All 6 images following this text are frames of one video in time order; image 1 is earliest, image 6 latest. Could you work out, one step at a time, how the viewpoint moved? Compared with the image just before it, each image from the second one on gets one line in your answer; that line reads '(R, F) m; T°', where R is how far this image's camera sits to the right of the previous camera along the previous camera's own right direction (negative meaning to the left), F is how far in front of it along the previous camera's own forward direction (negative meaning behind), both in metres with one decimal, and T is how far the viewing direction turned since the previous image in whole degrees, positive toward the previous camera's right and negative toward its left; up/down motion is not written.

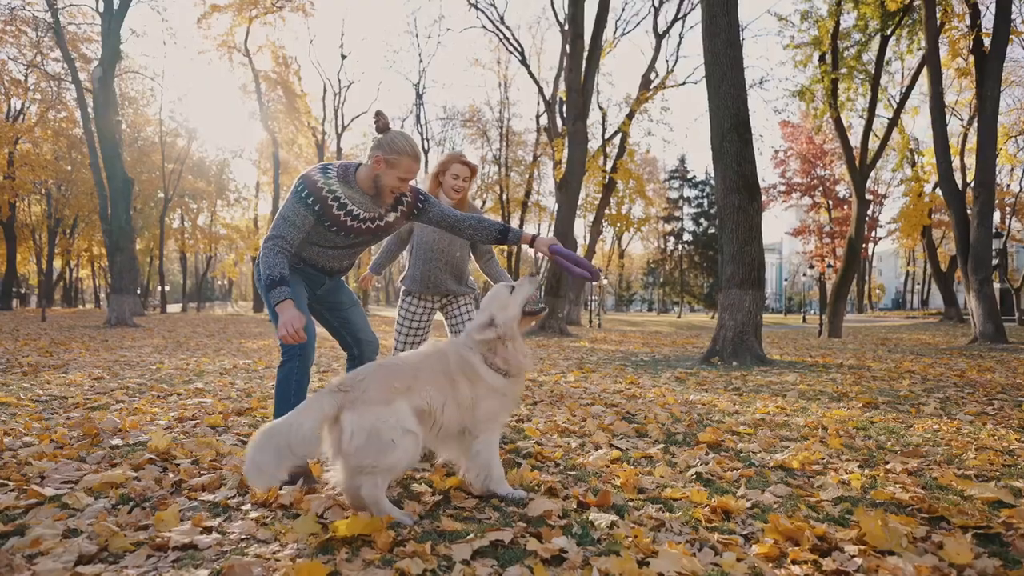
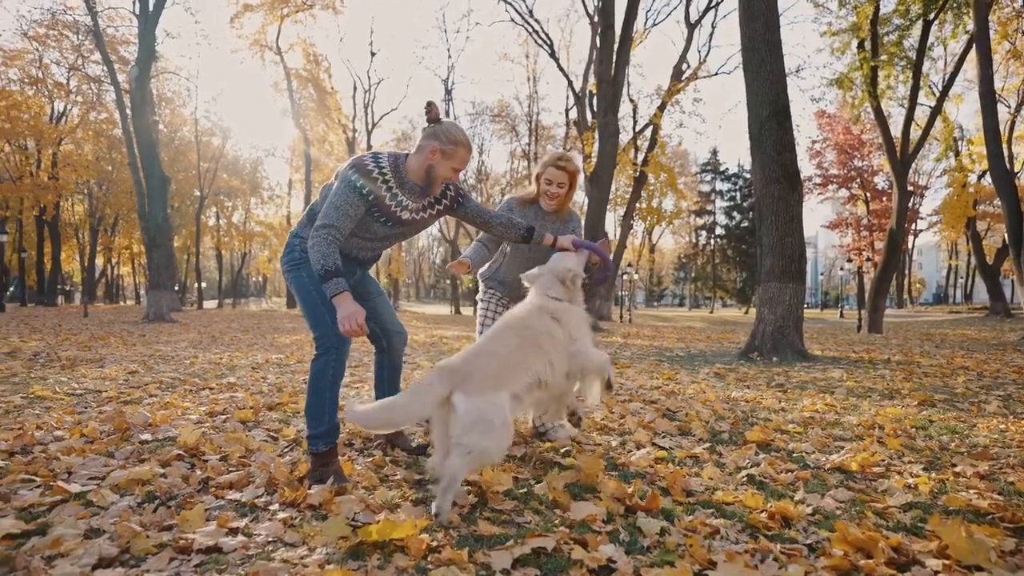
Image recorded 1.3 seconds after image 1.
(-0.1, +0.2) m; -3°
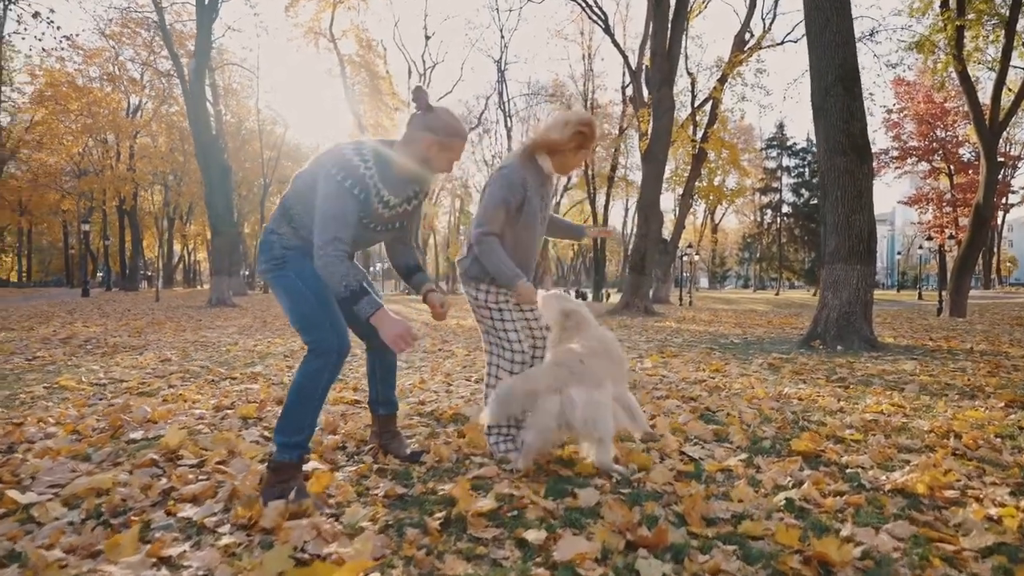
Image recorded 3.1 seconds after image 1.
(+0.3, +0.5) m; -5°
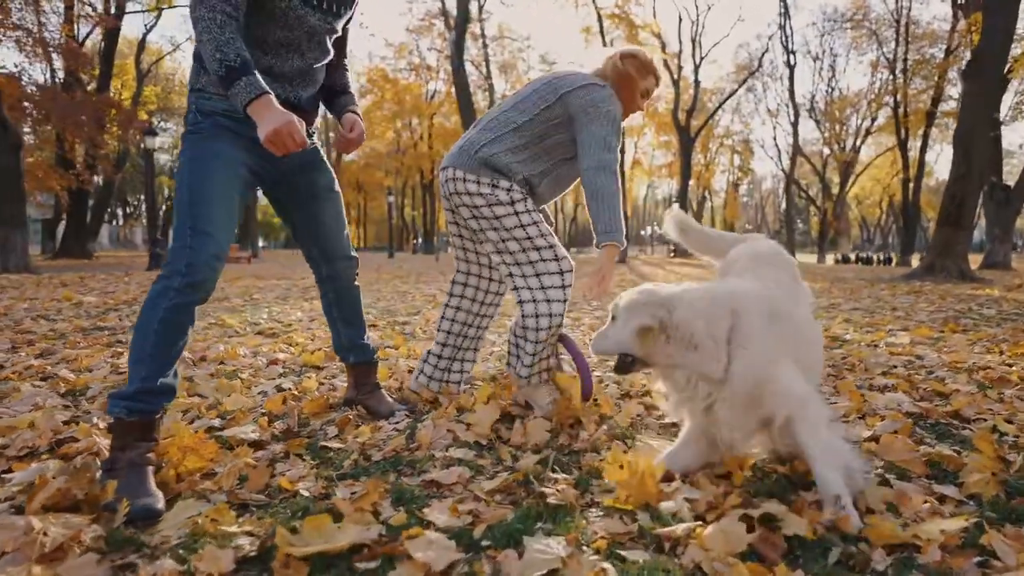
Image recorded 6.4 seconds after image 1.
(+1.0, +1.6) m; -25°
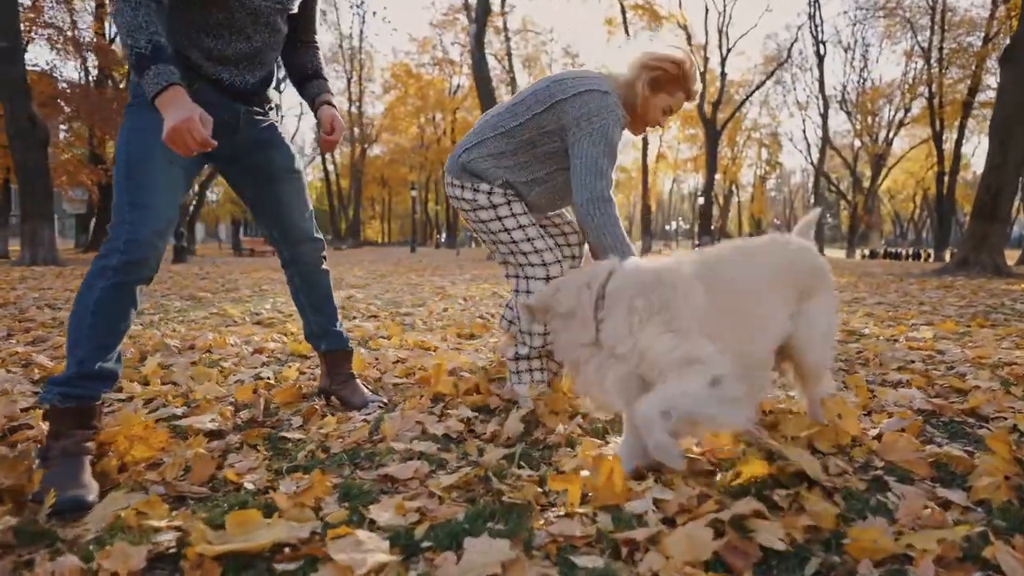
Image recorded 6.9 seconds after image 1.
(+0.2, +0.2) m; -2°
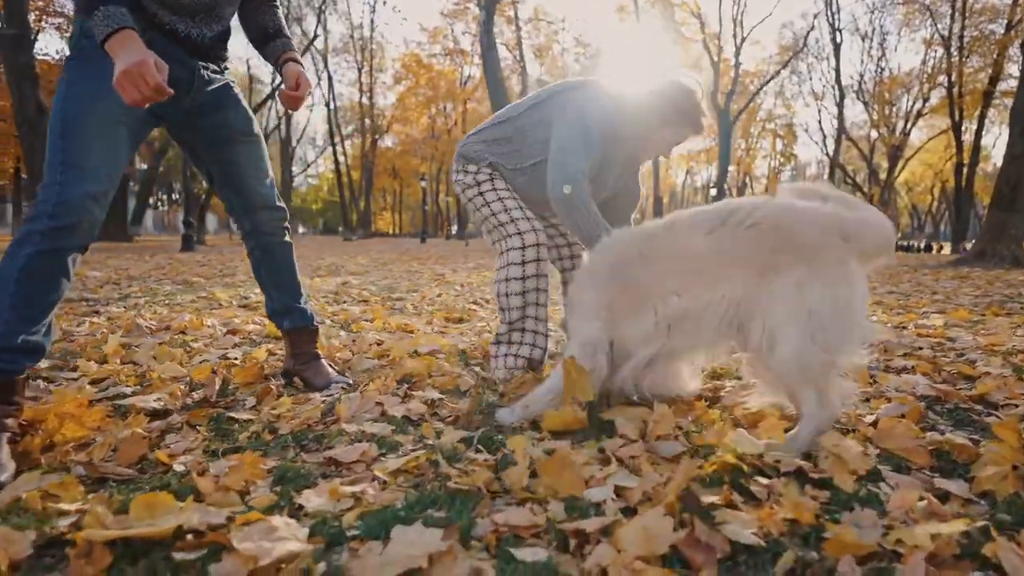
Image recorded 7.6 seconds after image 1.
(+0.2, +0.2) m; -1°
